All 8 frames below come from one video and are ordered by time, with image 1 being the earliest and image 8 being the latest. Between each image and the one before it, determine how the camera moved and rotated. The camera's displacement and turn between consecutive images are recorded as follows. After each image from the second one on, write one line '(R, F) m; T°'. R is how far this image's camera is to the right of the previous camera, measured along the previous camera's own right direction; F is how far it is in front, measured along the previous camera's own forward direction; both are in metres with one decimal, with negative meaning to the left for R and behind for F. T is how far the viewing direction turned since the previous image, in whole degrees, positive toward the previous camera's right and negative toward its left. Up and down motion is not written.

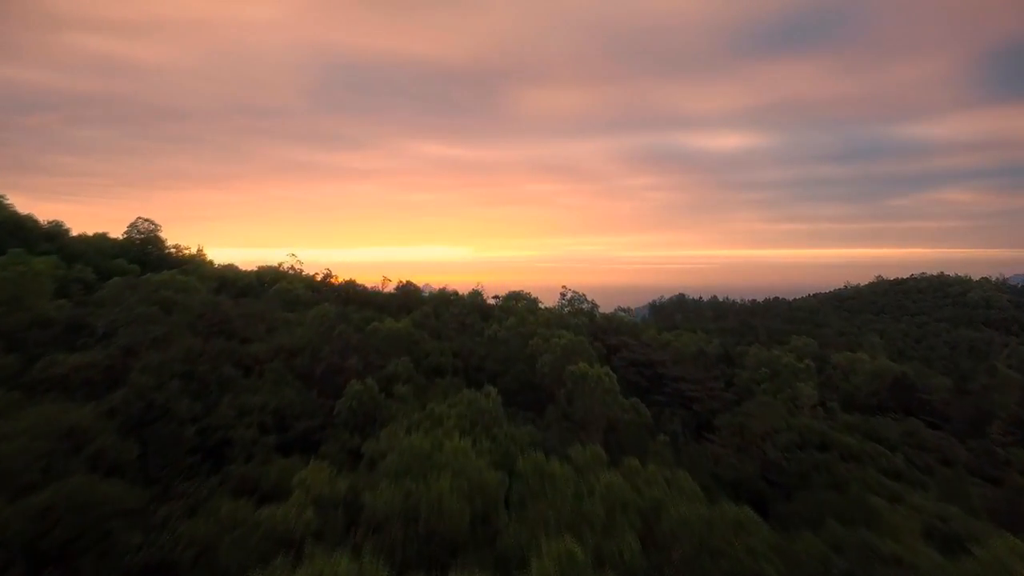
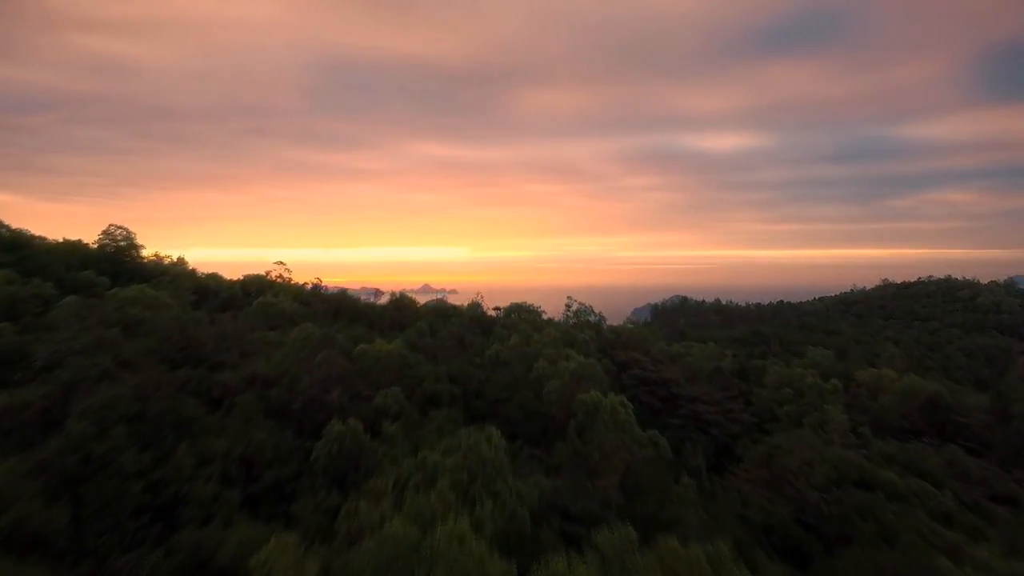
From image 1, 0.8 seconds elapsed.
(-0.1, +1.0) m; 0°
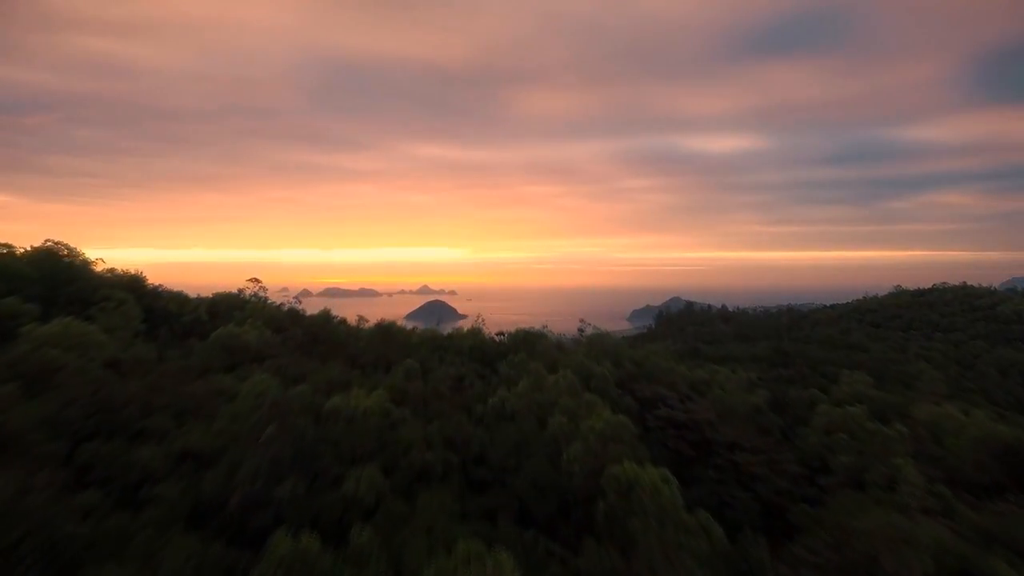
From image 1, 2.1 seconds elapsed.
(-0.1, +1.8) m; 0°
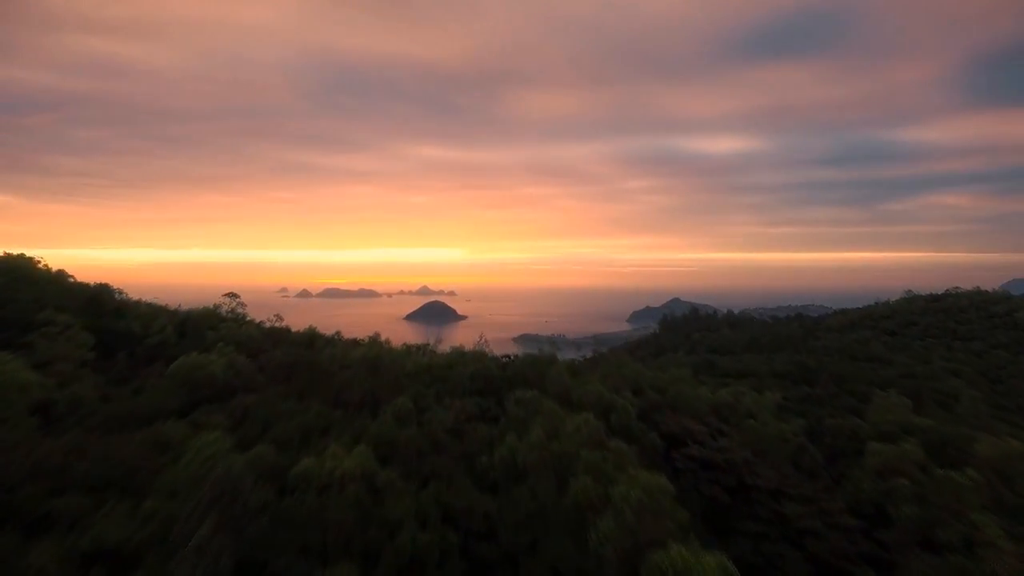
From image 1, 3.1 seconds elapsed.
(-0.1, +1.4) m; 0°
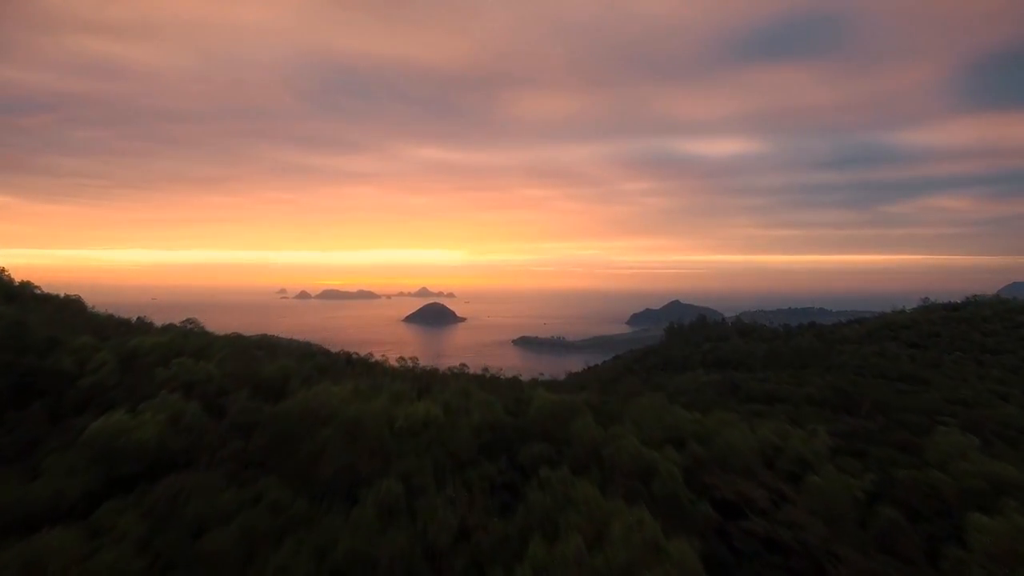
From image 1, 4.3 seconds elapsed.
(-0.2, +2.0) m; 0°
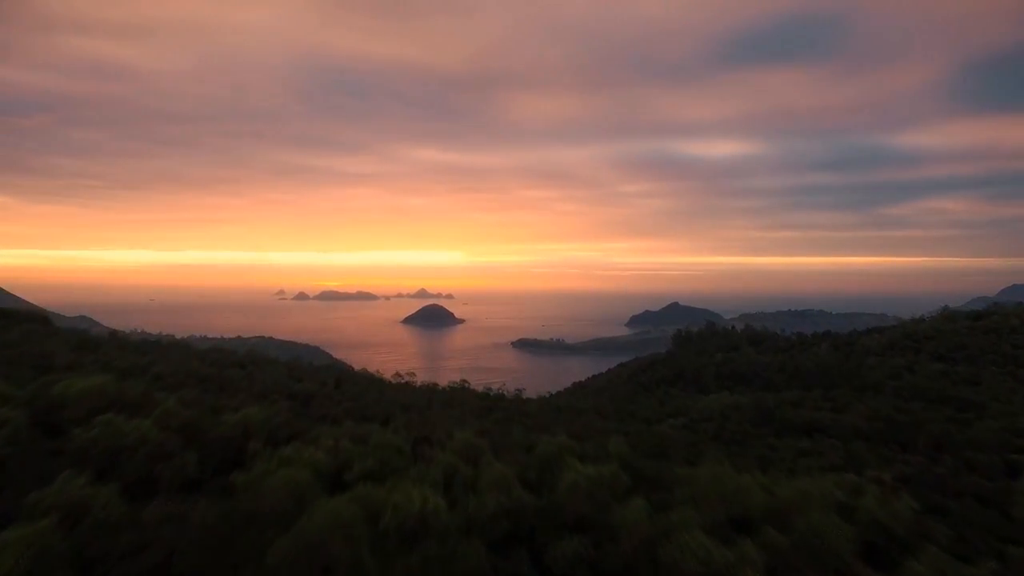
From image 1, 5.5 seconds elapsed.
(-0.3, +2.1) m; 0°
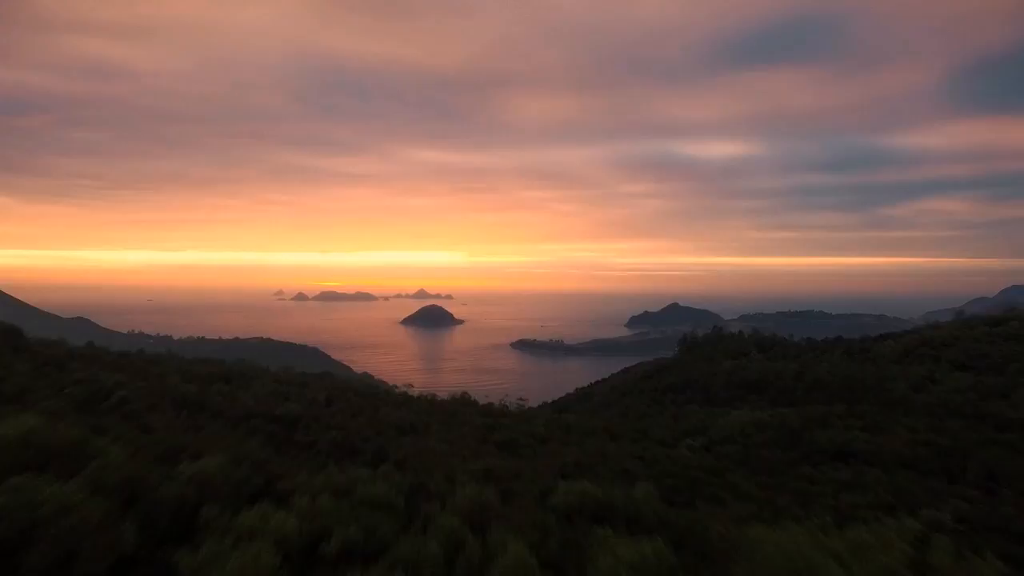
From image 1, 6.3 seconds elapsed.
(-0.2, +1.5) m; 0°
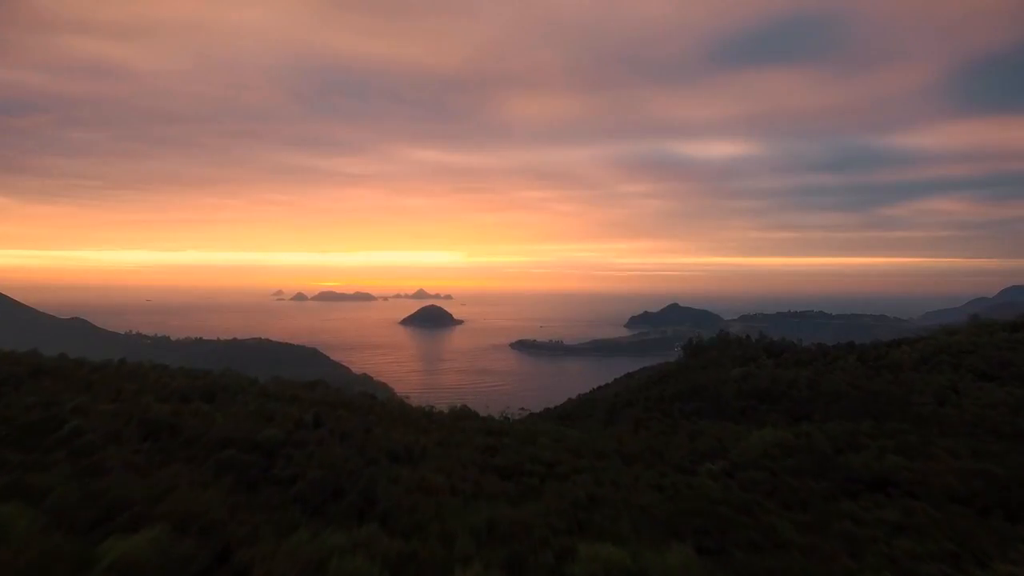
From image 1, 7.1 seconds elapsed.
(-0.1, +1.6) m; 0°
